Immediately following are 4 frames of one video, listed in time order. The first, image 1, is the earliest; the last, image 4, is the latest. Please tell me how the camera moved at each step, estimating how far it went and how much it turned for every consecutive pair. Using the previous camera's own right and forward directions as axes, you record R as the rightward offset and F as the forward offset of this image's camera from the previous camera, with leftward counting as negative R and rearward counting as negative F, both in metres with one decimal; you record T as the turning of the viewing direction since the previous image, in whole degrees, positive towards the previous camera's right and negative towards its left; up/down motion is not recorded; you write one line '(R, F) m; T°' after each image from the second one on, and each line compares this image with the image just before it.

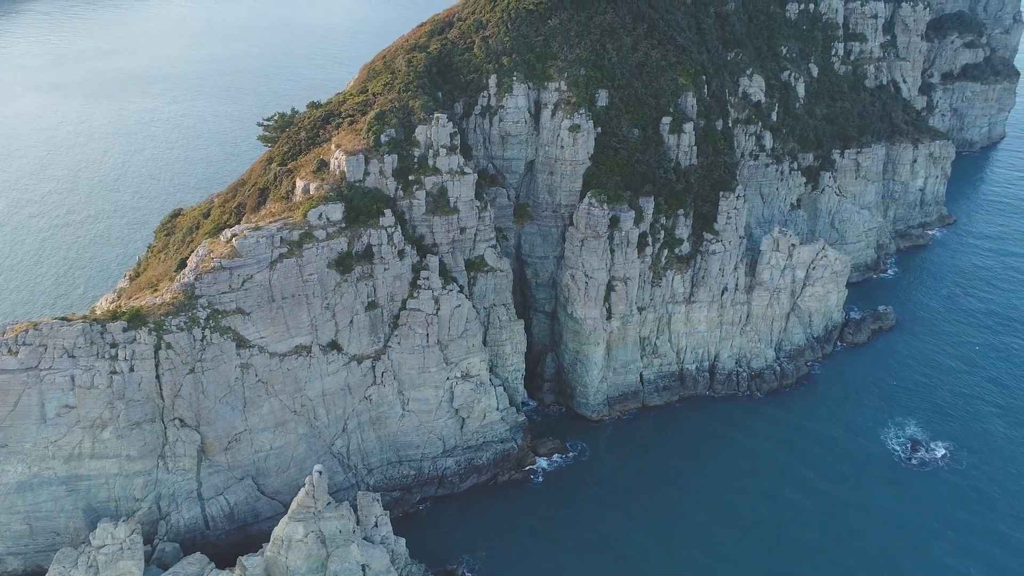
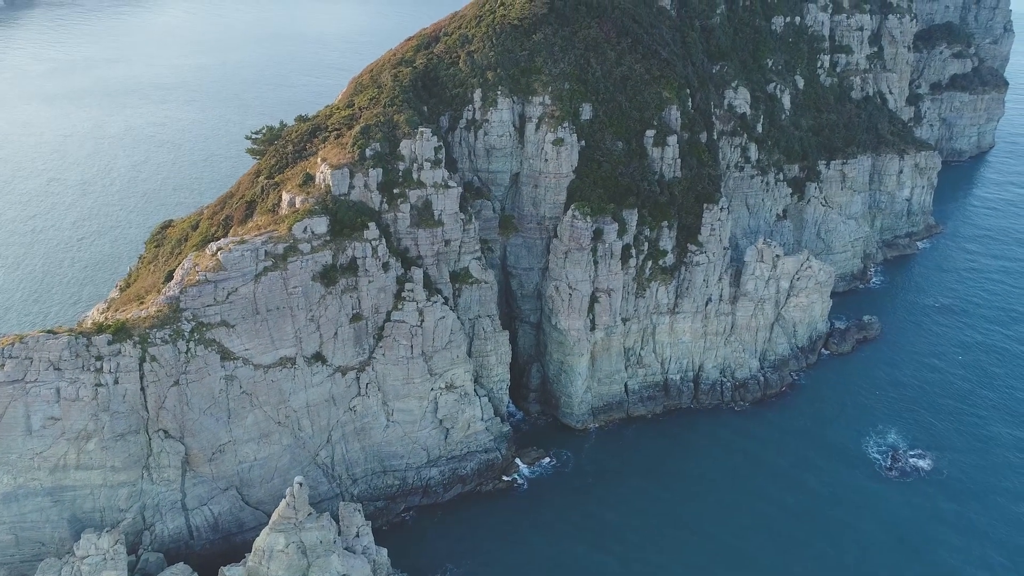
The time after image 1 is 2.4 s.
(+1.2, -0.7) m; 0°
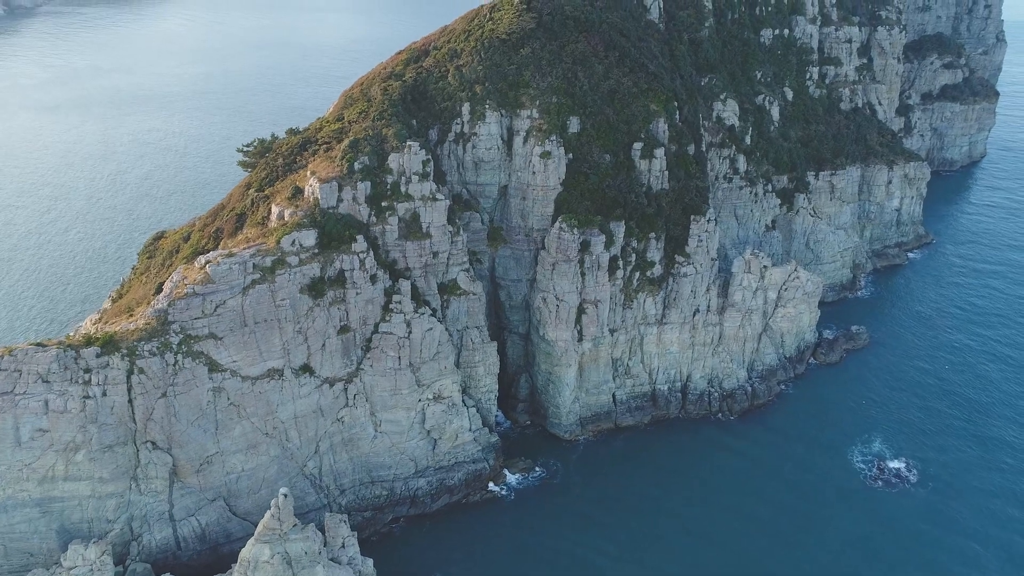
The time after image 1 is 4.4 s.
(+1.0, -0.6) m; 0°
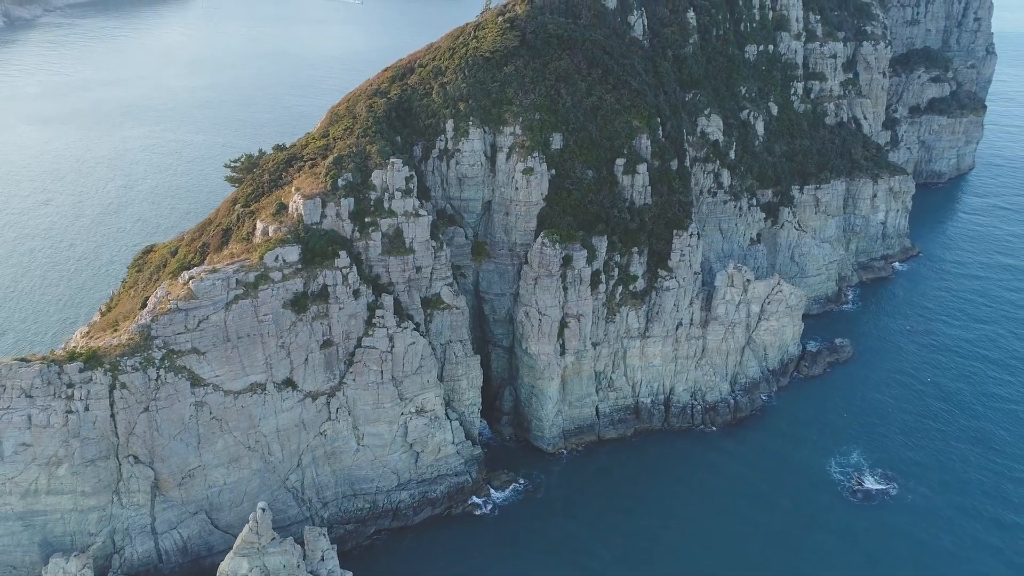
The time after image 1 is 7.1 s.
(+1.4, -0.7) m; 0°
